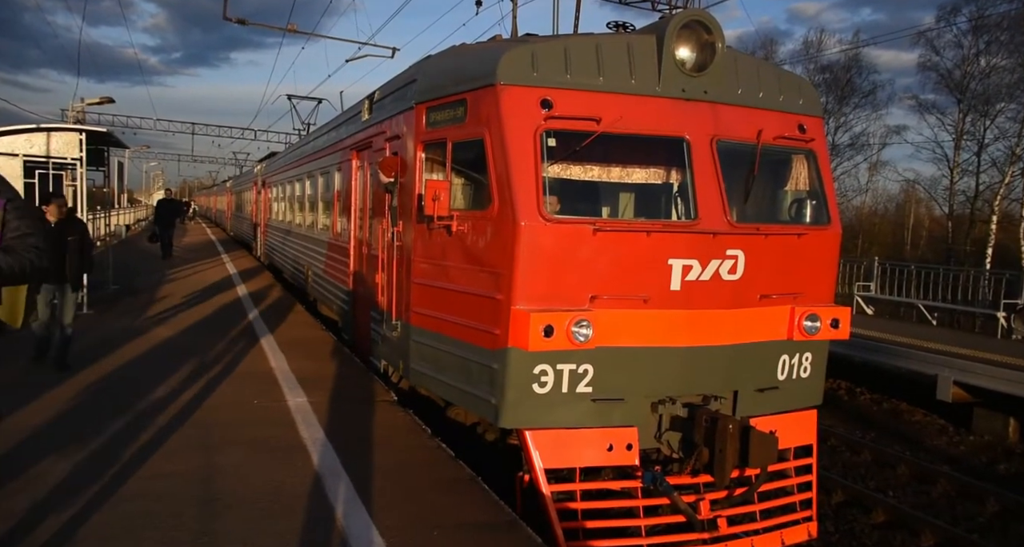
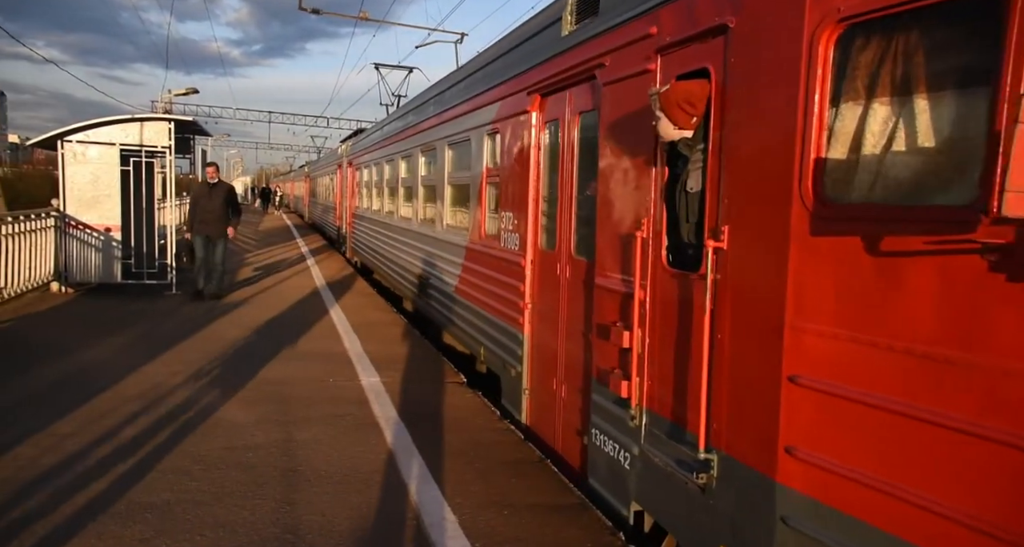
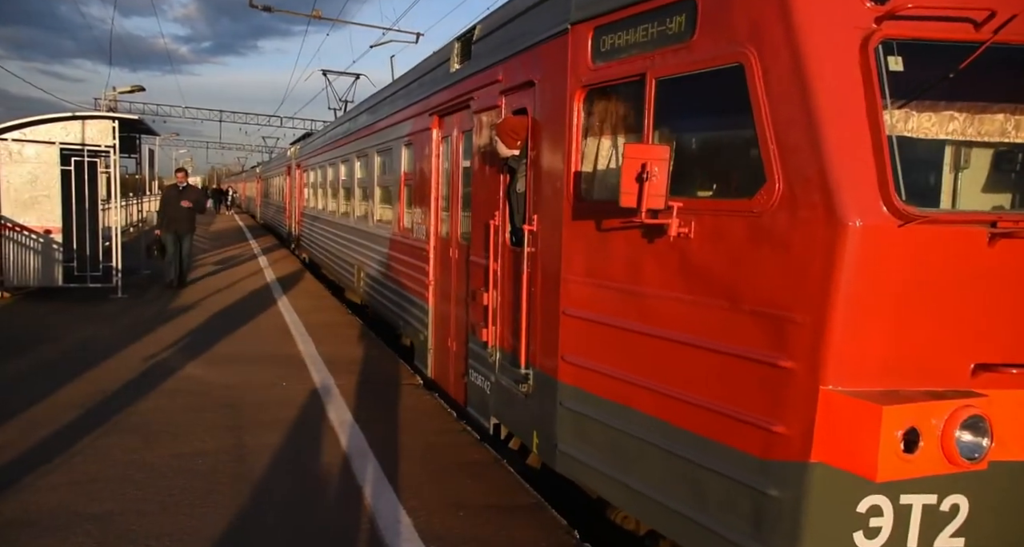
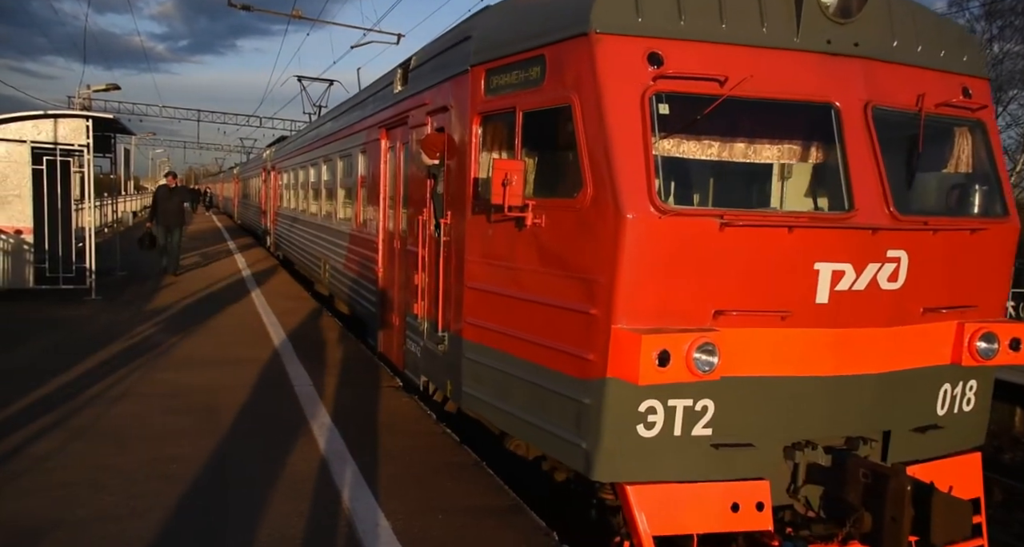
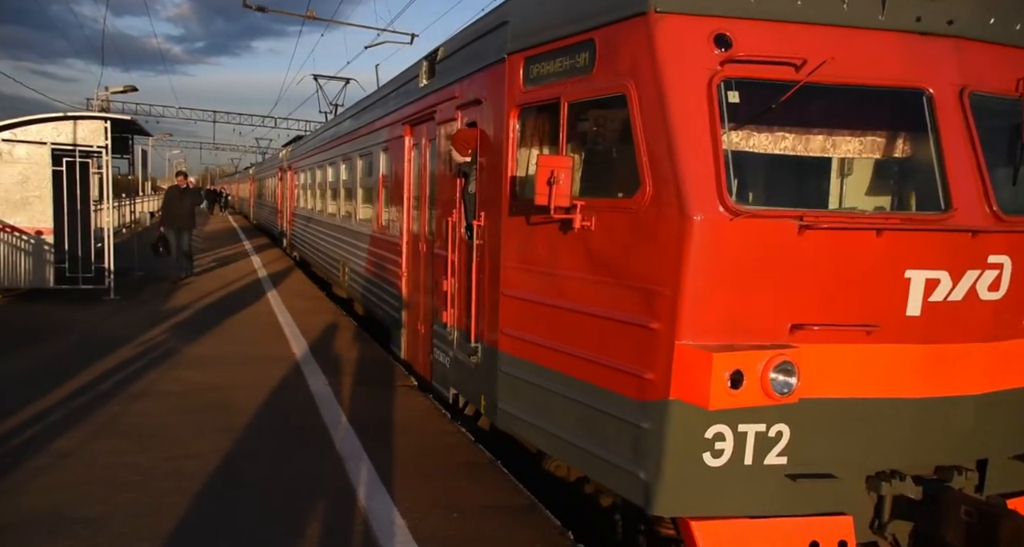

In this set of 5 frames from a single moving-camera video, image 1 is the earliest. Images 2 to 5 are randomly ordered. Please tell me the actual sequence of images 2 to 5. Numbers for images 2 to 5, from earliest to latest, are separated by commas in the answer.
4, 5, 3, 2
